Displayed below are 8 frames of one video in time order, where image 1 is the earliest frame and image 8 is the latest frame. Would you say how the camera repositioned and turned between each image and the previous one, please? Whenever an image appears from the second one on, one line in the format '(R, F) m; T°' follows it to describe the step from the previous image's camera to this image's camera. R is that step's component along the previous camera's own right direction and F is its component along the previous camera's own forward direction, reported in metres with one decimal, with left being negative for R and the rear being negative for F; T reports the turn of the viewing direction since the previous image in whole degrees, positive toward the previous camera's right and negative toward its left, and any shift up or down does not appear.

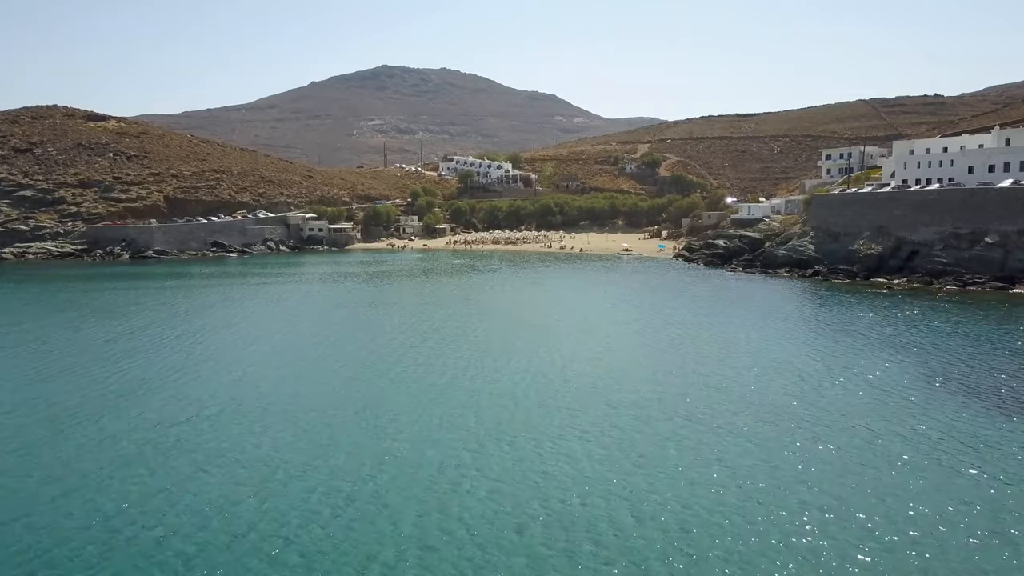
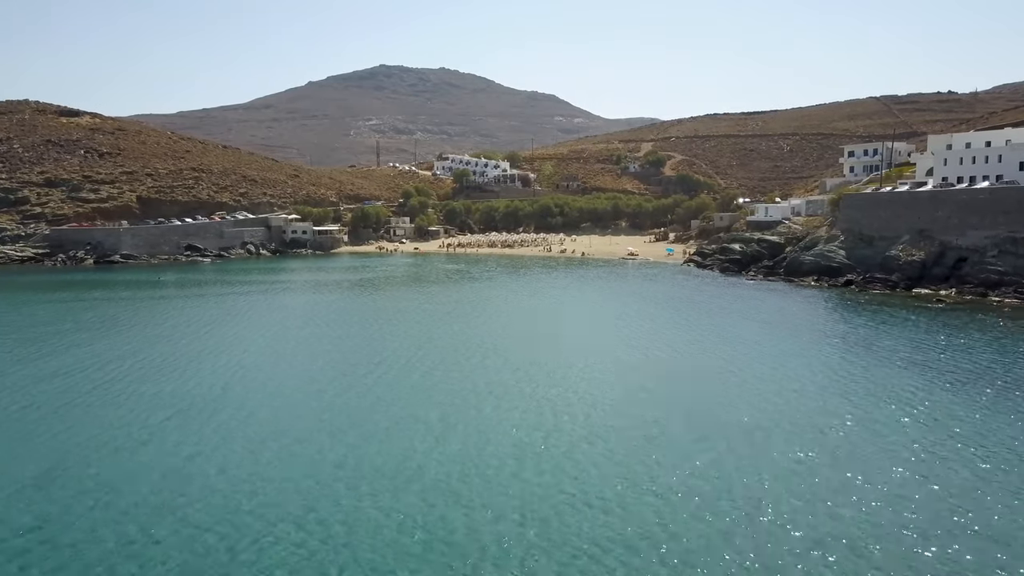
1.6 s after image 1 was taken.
(+0.3, +5.7) m; 0°
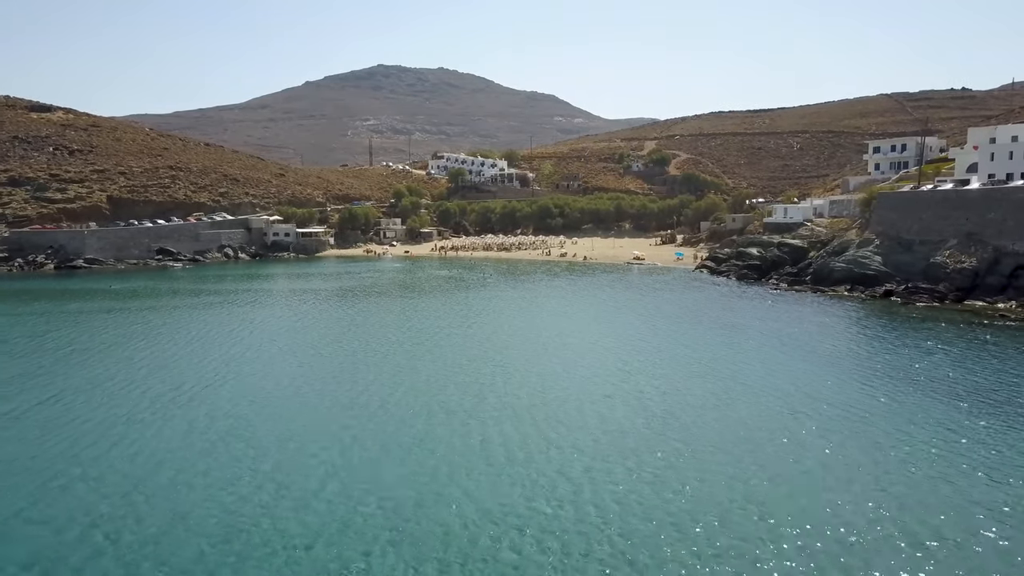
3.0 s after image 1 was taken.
(+0.3, +5.4) m; 0°
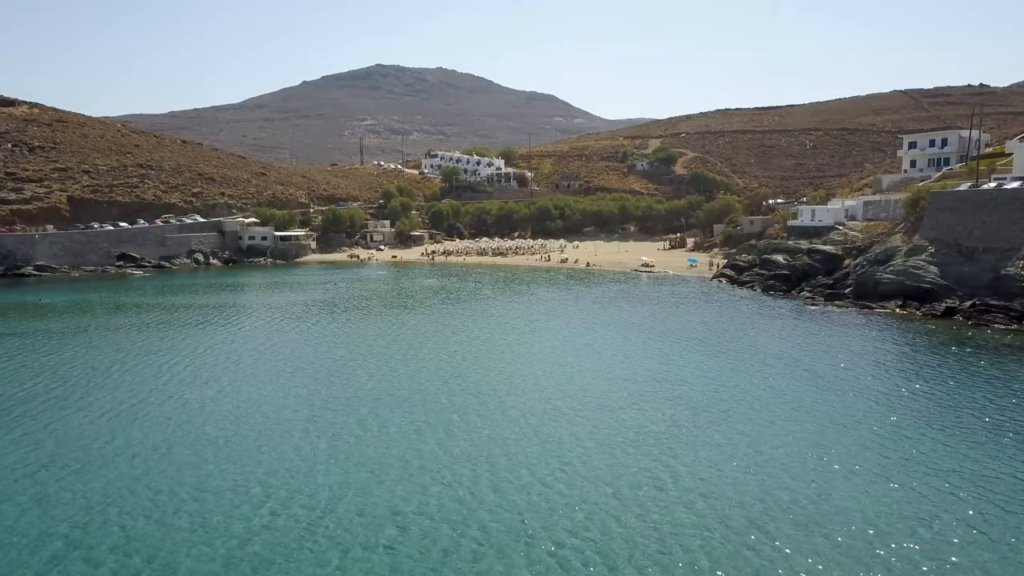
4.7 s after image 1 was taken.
(+0.3, +6.3) m; 0°
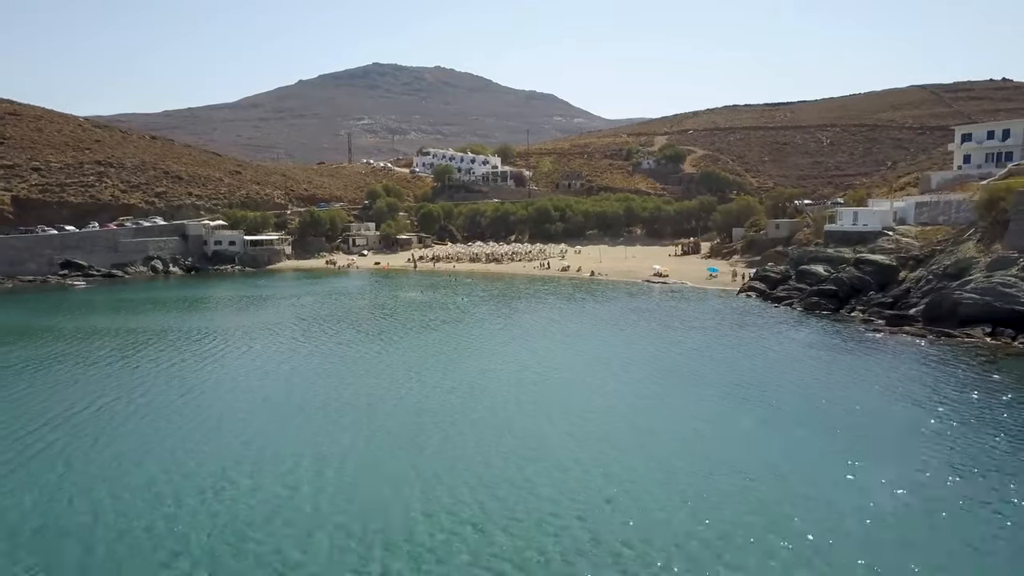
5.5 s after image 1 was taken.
(+0.3, +7.3) m; 0°
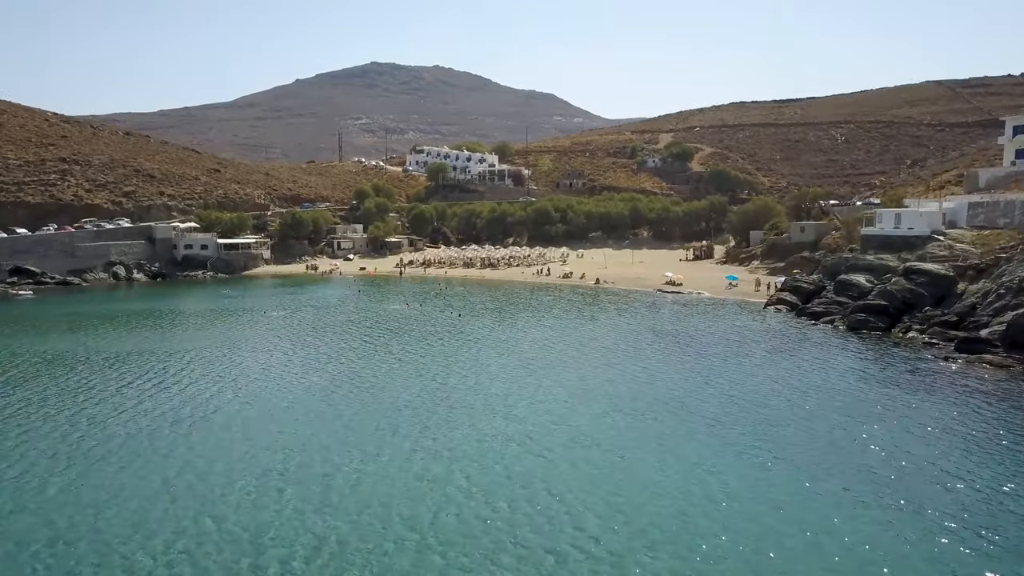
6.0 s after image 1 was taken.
(+0.2, +5.4) m; 0°
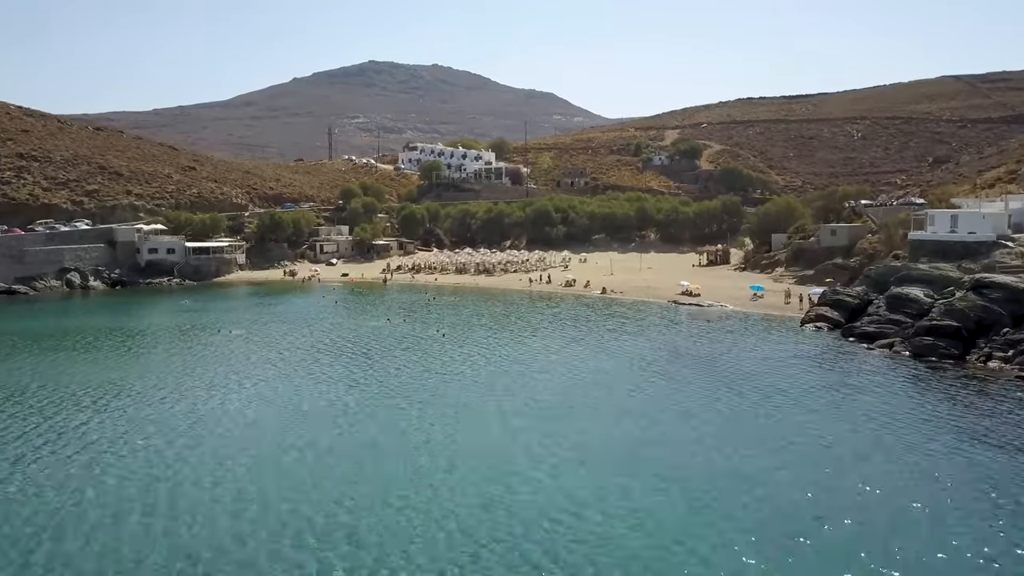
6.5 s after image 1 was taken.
(+0.2, +5.4) m; 0°
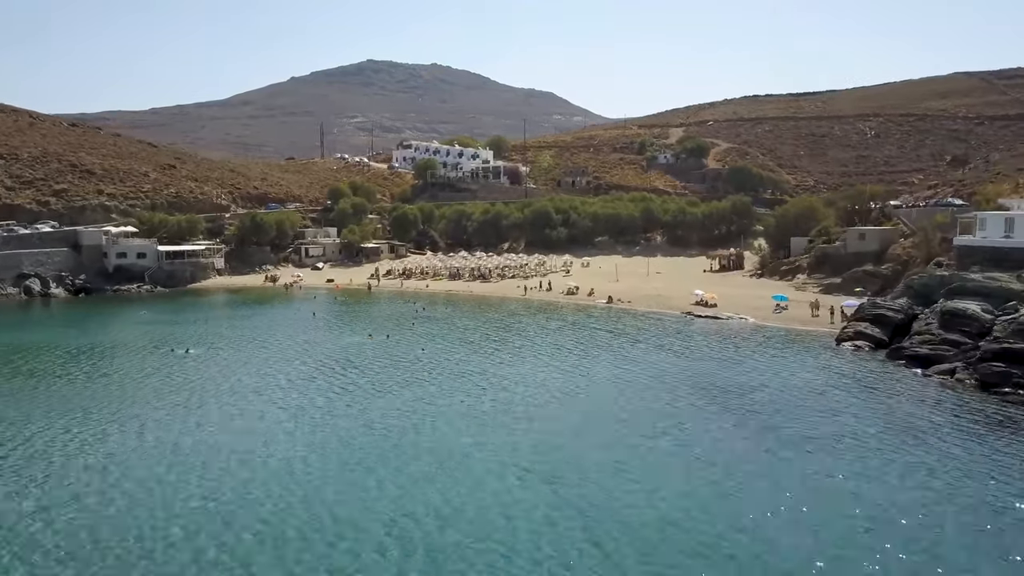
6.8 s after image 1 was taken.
(+0.1, +4.0) m; 0°
